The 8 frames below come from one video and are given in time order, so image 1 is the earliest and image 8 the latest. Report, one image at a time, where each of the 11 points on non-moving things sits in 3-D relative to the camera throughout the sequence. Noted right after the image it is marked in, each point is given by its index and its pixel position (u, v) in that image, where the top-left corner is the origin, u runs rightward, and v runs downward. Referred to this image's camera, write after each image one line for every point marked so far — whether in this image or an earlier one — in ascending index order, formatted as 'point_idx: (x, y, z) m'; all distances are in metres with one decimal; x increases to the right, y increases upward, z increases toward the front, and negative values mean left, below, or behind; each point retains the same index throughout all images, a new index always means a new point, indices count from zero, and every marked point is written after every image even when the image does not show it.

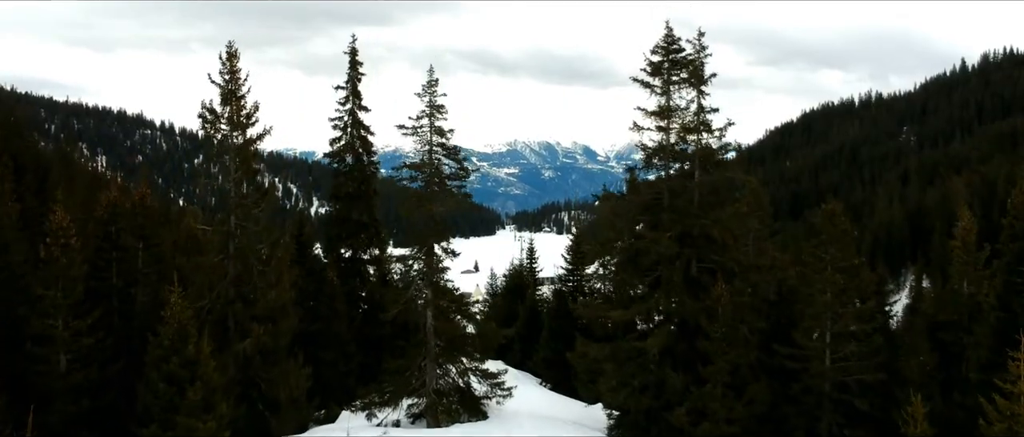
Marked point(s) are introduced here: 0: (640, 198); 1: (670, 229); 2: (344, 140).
0: (+2.4, +0.4, +12.4) m
1: (+2.9, -0.2, +12.0) m
2: (-4.3, +2.2, +16.9) m
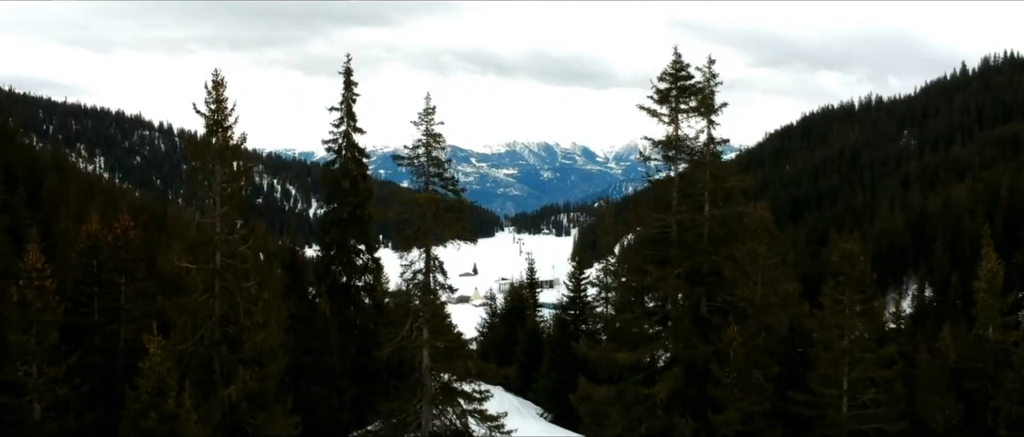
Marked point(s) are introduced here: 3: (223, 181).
0: (+2.4, -0.2, +11.8) m
1: (+2.9, -0.8, +11.4) m
2: (-4.3, +1.5, +16.3) m
3: (-4.9, +0.6, +11.1) m
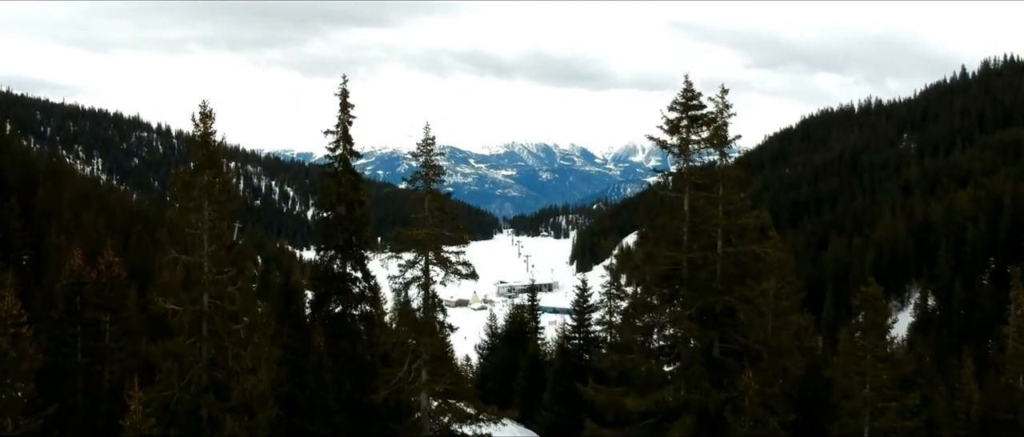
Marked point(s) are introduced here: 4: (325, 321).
0: (+2.5, -0.8, +11.3) m
1: (+3.0, -1.5, +10.9) m
2: (-4.3, +0.9, +15.7) m
3: (-4.9, 0.0, +10.5) m
4: (-4.5, -2.4, +15.7) m
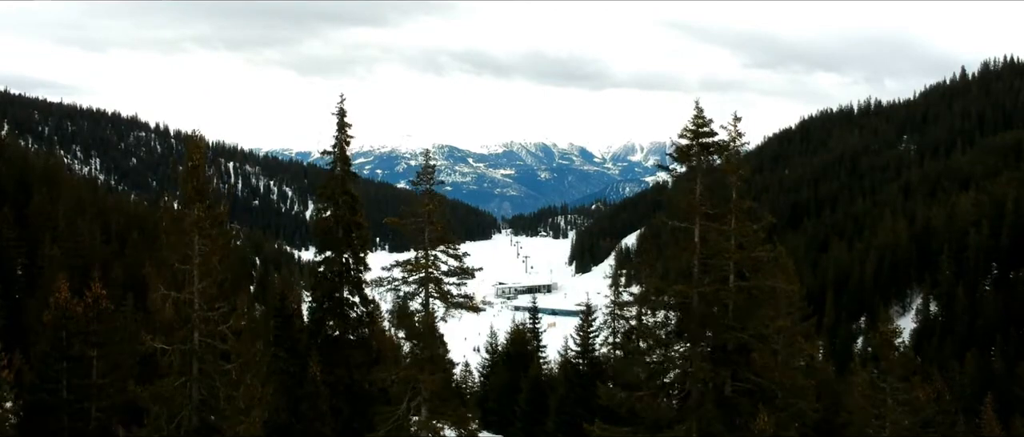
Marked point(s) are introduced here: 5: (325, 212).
0: (+2.5, -1.4, +10.9) m
1: (+3.0, -2.0, +10.4) m
2: (-4.2, +0.3, +15.3) m
3: (-4.8, -0.6, +10.1) m
4: (-4.4, -3.0, +15.3) m
5: (-4.3, +0.2, +15.1) m
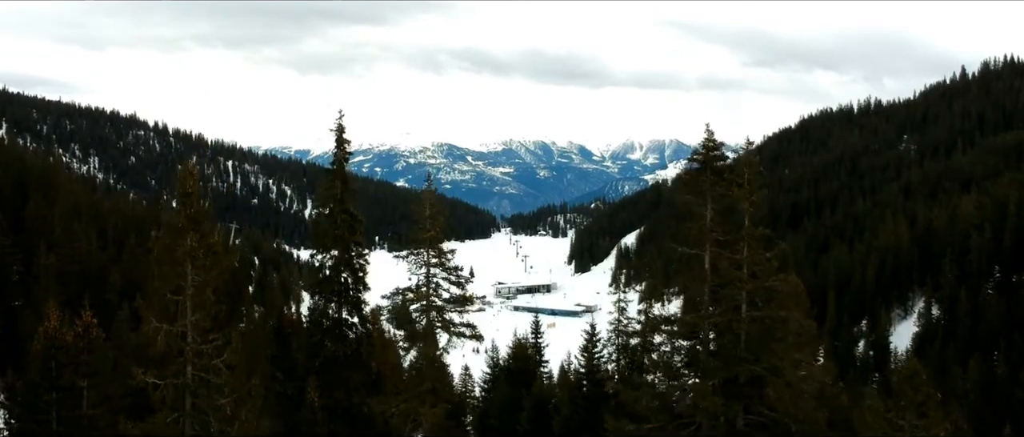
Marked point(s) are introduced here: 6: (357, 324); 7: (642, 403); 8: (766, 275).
0: (+2.6, -1.8, +10.5) m
1: (+3.1, -2.4, +10.1) m
2: (-4.2, -0.1, +14.9) m
3: (-4.7, -1.0, +9.7) m
4: (-4.3, -3.4, +14.9) m
5: (-4.2, -0.2, +14.7) m
6: (-3.6, -2.5, +15.1) m
7: (+2.1, -3.0, +10.7) m
8: (+4.0, -0.9, +10.2) m
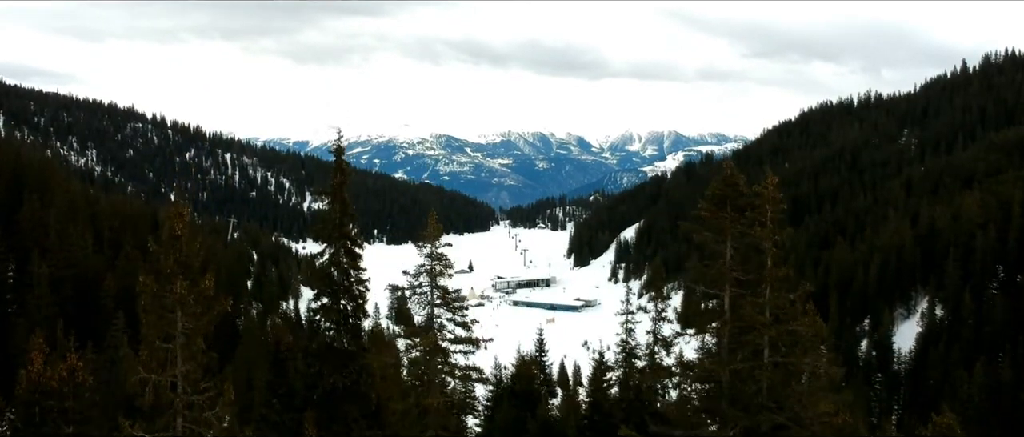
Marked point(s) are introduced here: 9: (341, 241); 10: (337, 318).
0: (+2.7, -2.4, +10.0) m
1: (+3.2, -3.0, +9.5) m
2: (-4.1, -0.6, +14.3) m
3: (-4.6, -1.6, +9.2) m
4: (-4.2, -3.9, +14.4) m
5: (-4.1, -0.8, +14.1) m
6: (-3.4, -3.0, +14.5) m
7: (+2.2, -3.6, +10.1) m
8: (+4.1, -1.5, +9.7) m
9: (-3.8, -0.5, +14.4) m
10: (-3.8, -2.1, +14.1) m
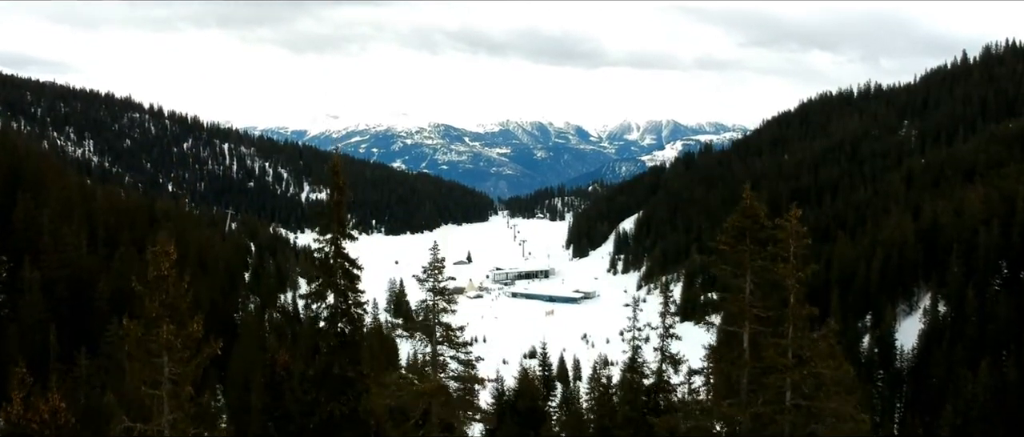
0: (+2.9, -2.9, +9.4) m
1: (+3.3, -3.5, +9.0) m
2: (-4.0, -1.0, +13.8) m
3: (-4.5, -2.1, +8.6) m
4: (-4.1, -4.4, +13.9) m
5: (-4.0, -1.2, +13.5) m
6: (-3.3, -3.5, +14.0) m
7: (+2.3, -4.1, +9.6) m
8: (+4.2, -2.0, +9.2) m
9: (-3.7, -0.9, +13.9) m
10: (-3.7, -2.6, +13.6) m
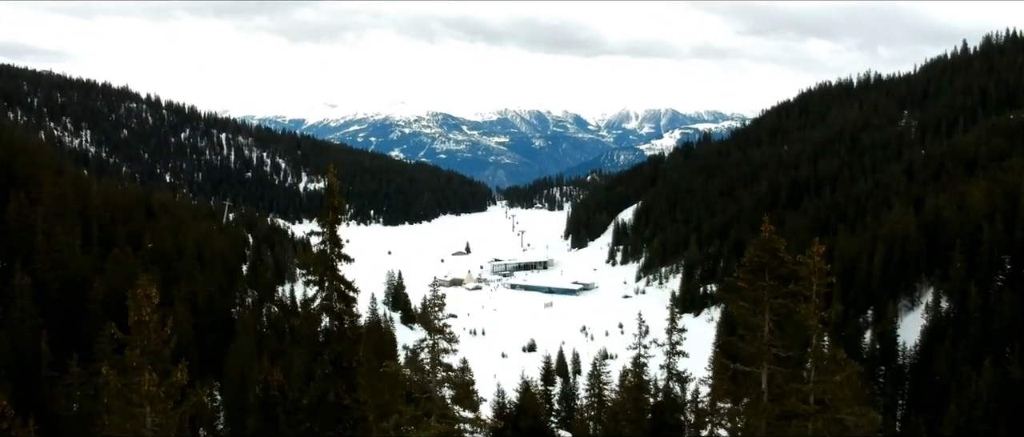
0: (+2.9, -3.3, +8.9) m
1: (+3.4, -4.0, +8.5) m
2: (-3.9, -1.5, +13.2) m
3: (-4.4, -2.6, +8.1) m
4: (-4.1, -4.8, +13.4) m
5: (-4.0, -1.6, +13.0) m
6: (-3.3, -3.9, +13.5) m
7: (+2.4, -4.5, +9.1) m
8: (+4.3, -2.4, +8.6) m
9: (-3.6, -1.3, +13.3) m
10: (-3.6, -3.0, +13.0) m
